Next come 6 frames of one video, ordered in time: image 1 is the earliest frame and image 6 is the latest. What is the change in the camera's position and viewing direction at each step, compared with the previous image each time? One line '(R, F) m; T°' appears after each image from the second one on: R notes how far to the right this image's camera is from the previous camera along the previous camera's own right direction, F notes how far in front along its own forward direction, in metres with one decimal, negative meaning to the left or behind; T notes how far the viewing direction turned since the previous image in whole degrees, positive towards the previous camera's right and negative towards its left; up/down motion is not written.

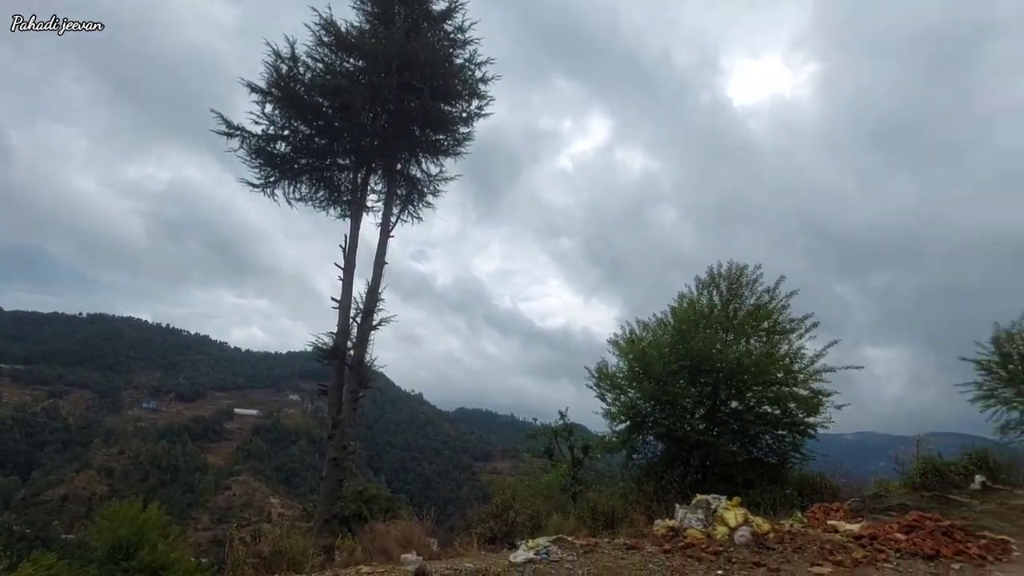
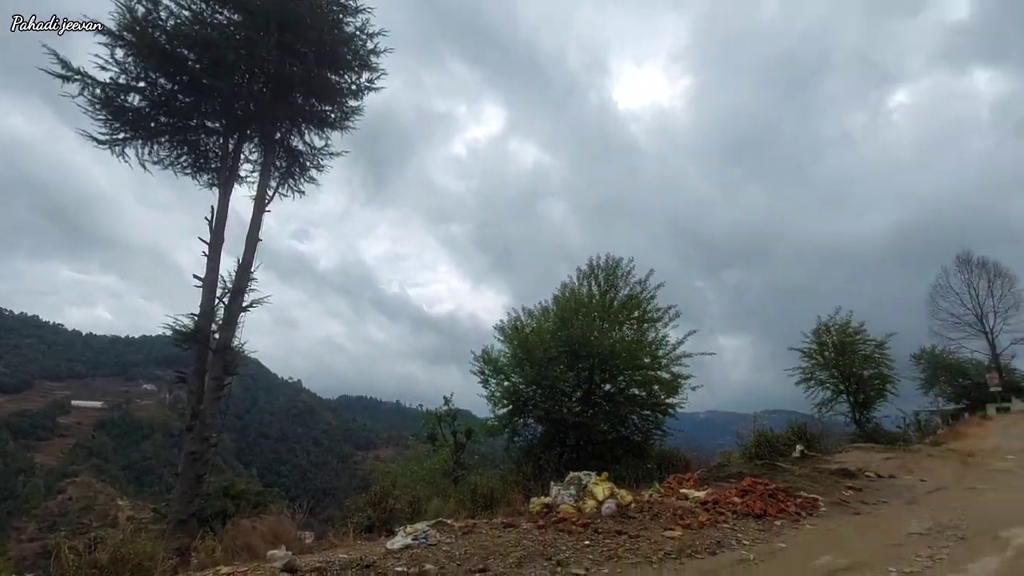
(0.0, 0.0) m; +12°
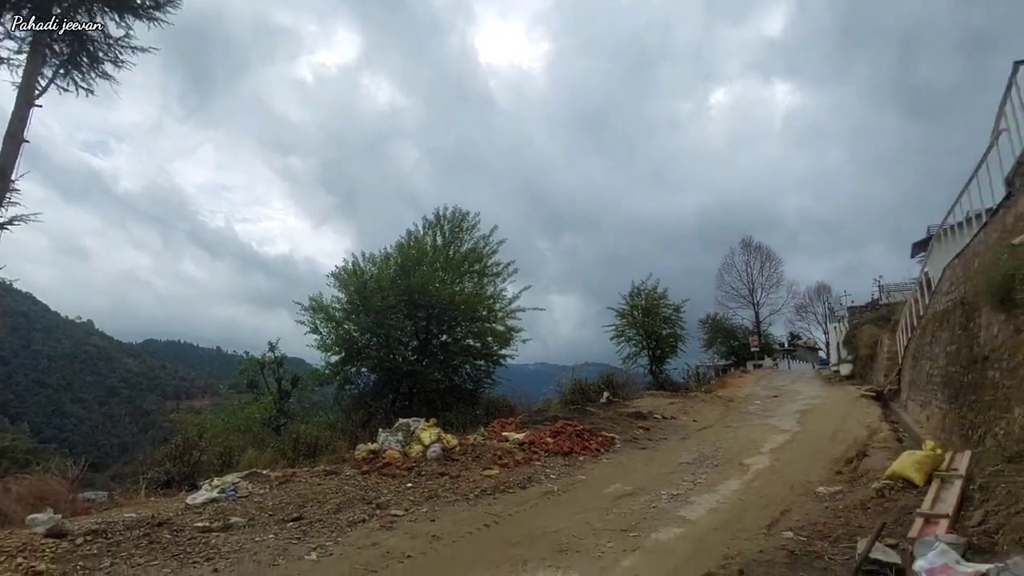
(+0.1, +0.1) m; +17°
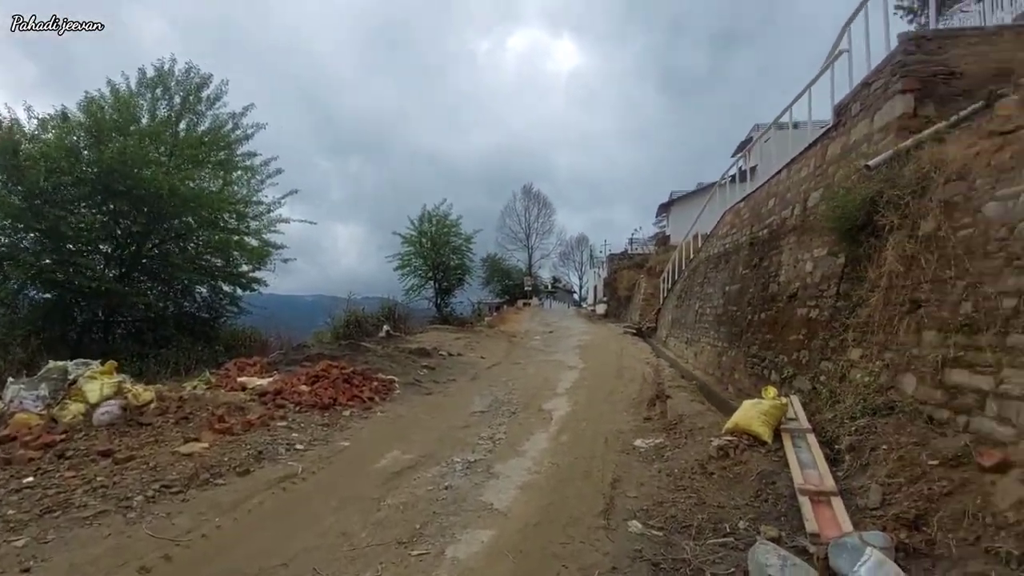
(+0.4, +2.5) m; +24°
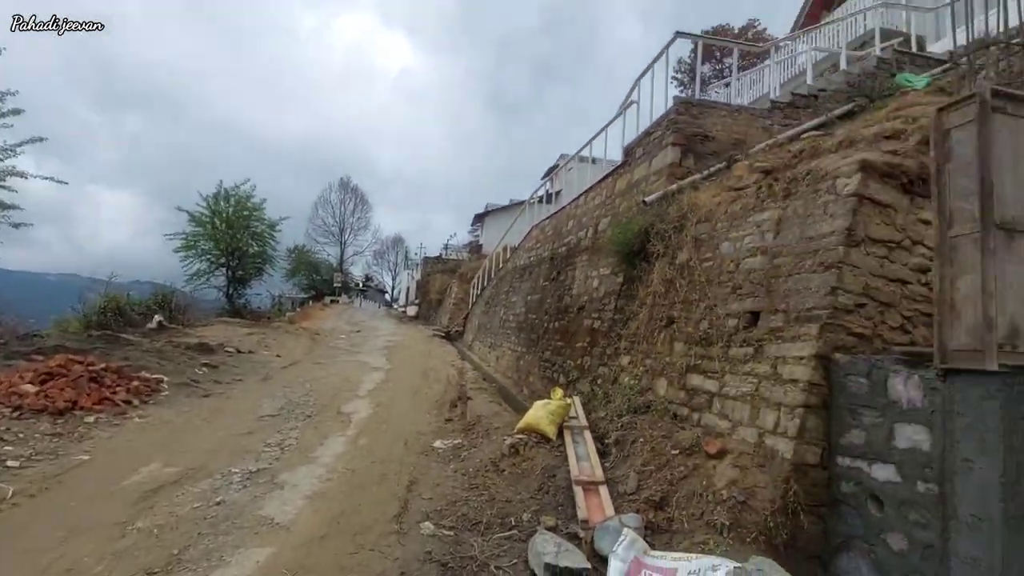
(0.0, 0.0) m; +21°
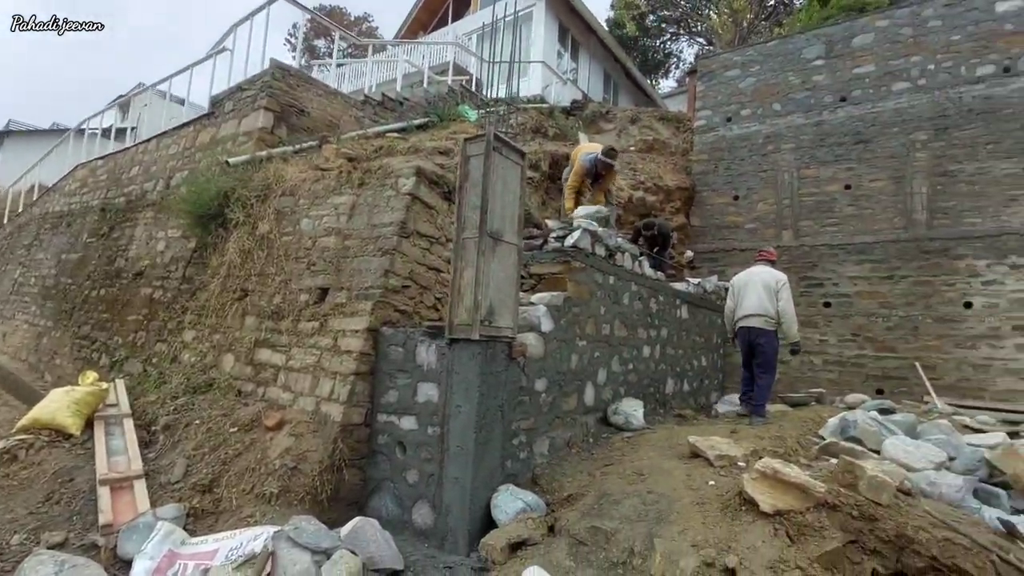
(+0.2, -0.2) m; +42°
